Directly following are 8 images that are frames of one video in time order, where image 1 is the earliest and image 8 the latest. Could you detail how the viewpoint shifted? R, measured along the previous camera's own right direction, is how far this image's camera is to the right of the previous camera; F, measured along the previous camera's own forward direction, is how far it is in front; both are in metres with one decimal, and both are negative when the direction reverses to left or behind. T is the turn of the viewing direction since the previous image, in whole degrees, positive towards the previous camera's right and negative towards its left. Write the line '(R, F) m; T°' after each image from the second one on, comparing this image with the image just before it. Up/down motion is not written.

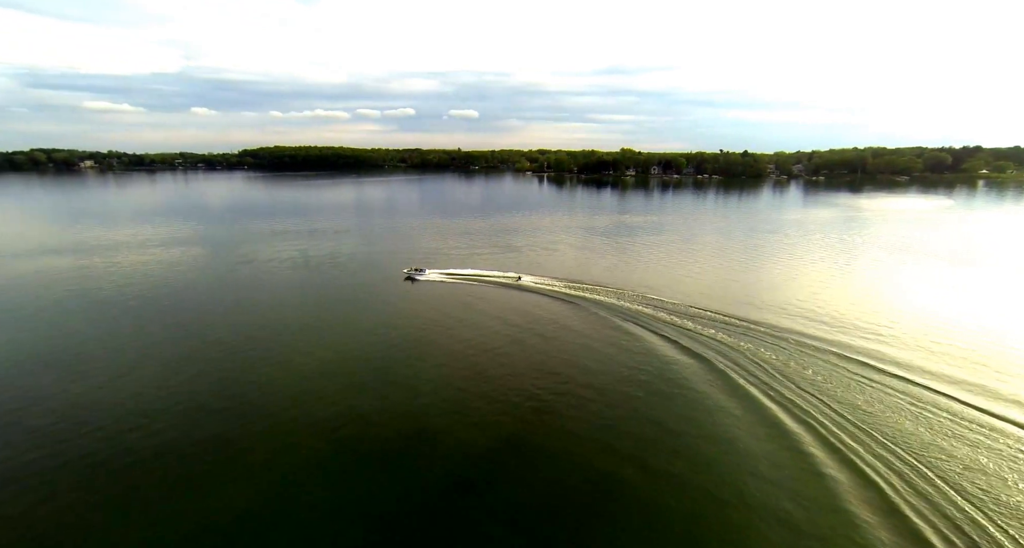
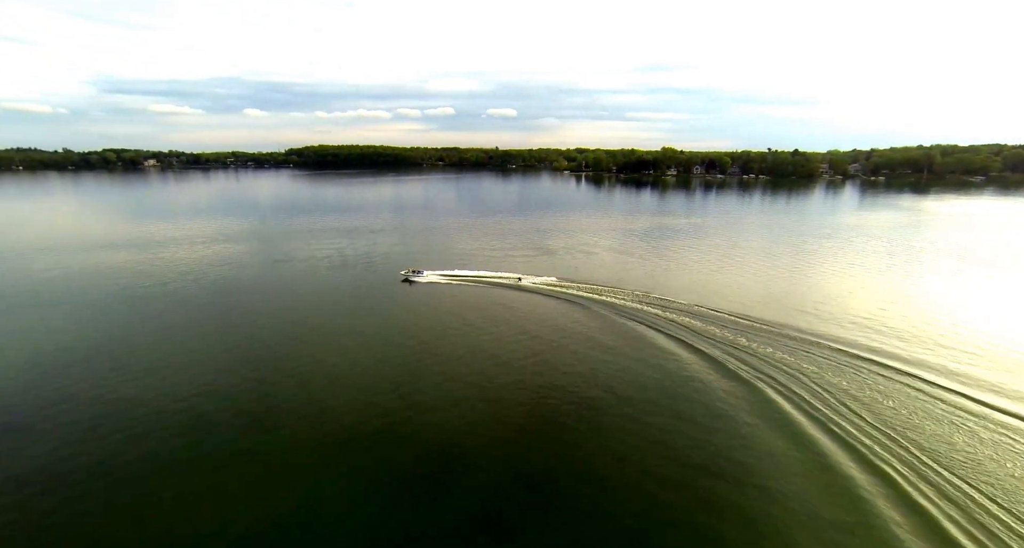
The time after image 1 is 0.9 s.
(+0.2, +0.7) m; -4°
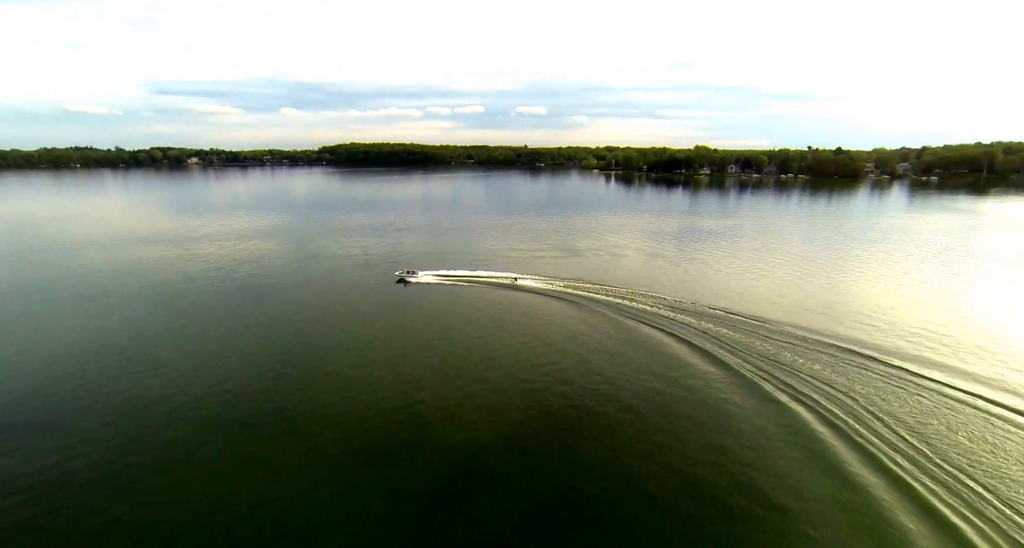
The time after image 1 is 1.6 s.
(+0.2, +0.7) m; -3°
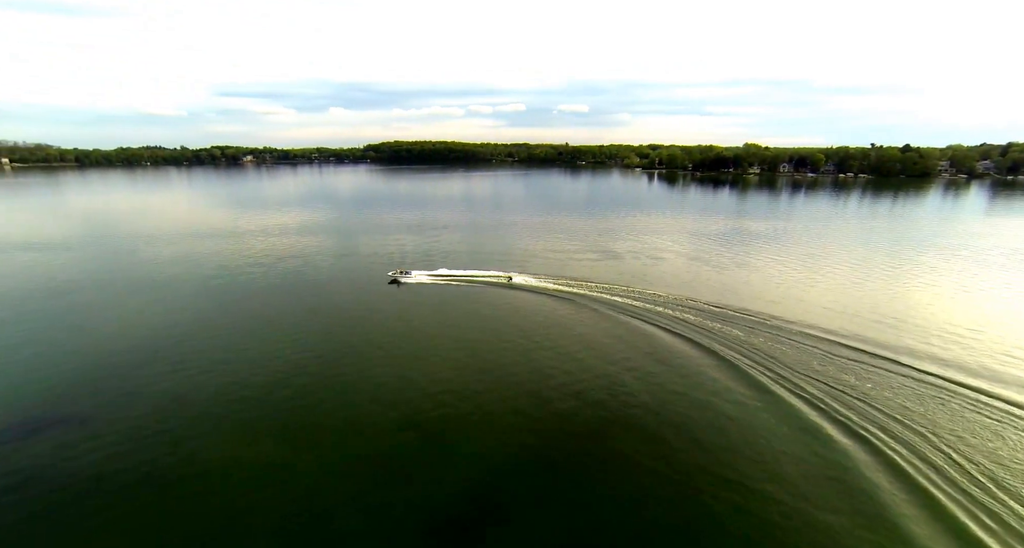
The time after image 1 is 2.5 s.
(+0.3, +1.0) m; -5°
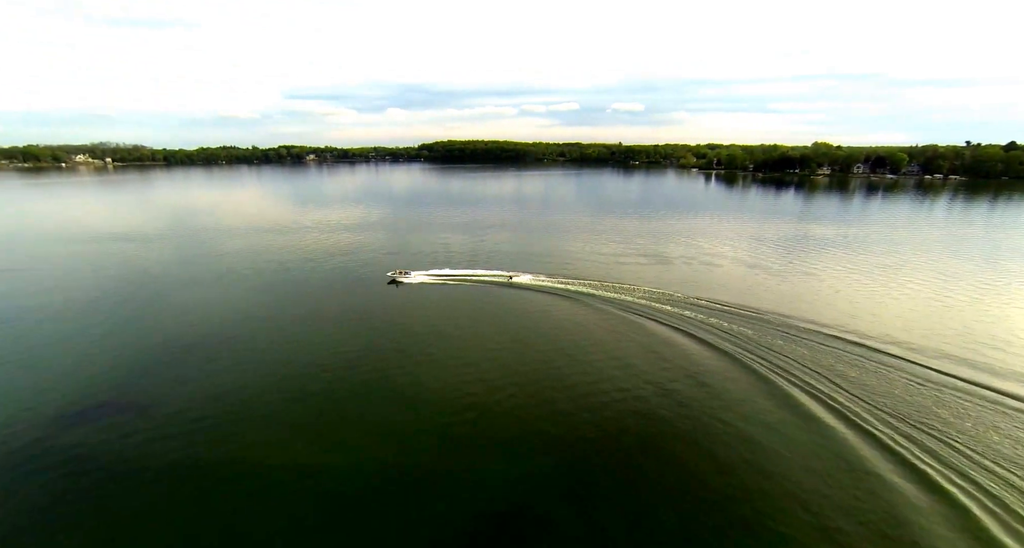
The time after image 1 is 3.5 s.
(+0.5, +1.5) m; -6°
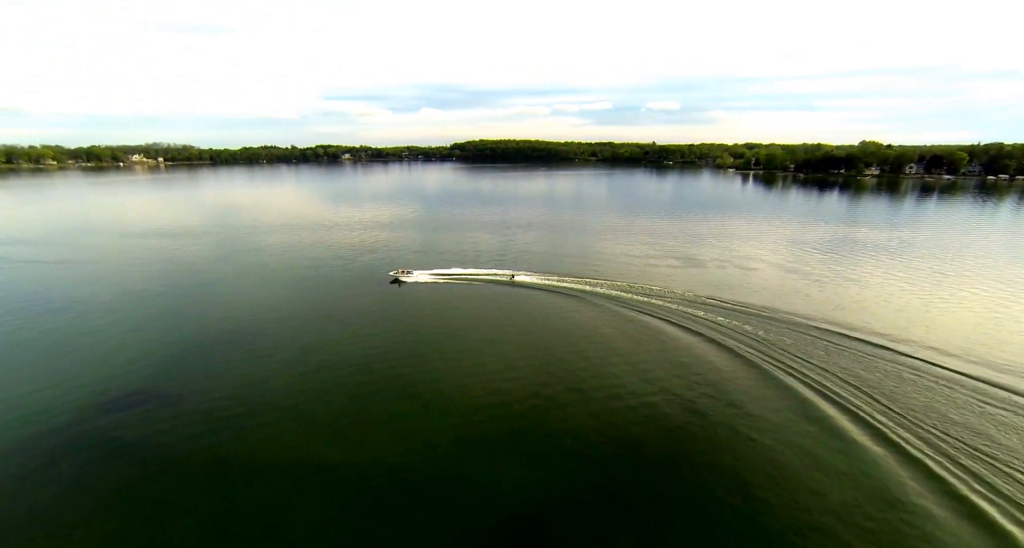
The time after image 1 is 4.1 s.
(+0.2, +0.9) m; -3°
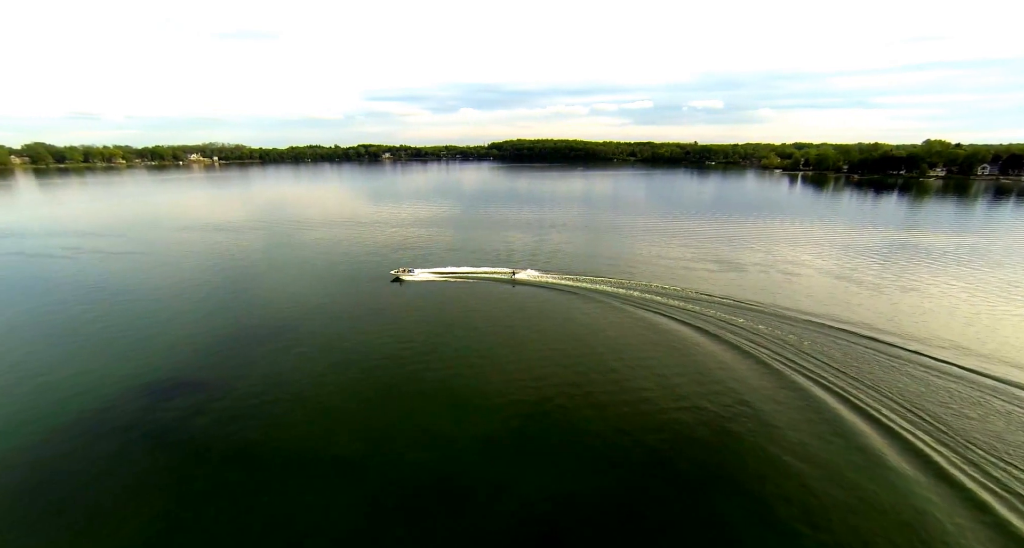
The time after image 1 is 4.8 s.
(+0.4, +1.3) m; -4°
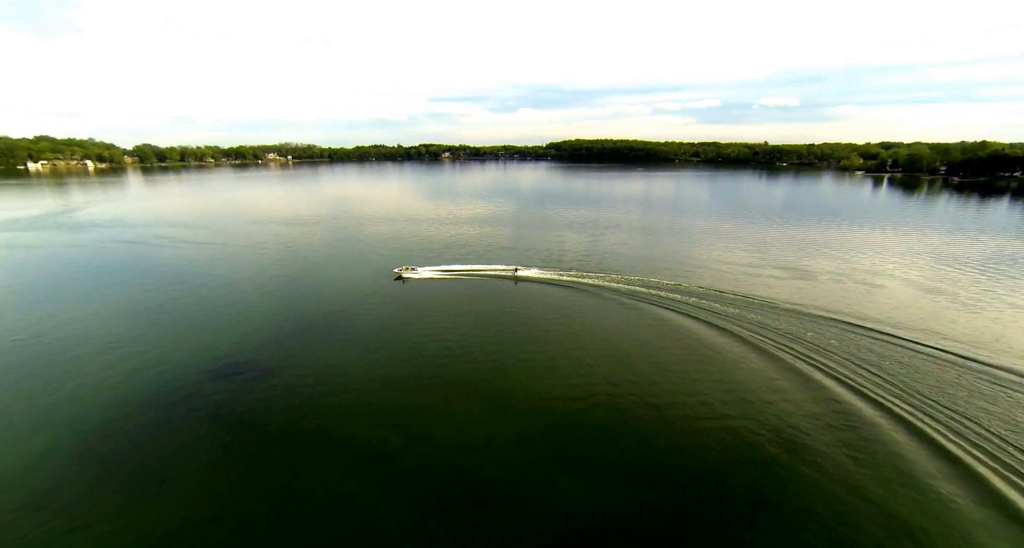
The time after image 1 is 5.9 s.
(+0.3, +2.1) m; -6°
